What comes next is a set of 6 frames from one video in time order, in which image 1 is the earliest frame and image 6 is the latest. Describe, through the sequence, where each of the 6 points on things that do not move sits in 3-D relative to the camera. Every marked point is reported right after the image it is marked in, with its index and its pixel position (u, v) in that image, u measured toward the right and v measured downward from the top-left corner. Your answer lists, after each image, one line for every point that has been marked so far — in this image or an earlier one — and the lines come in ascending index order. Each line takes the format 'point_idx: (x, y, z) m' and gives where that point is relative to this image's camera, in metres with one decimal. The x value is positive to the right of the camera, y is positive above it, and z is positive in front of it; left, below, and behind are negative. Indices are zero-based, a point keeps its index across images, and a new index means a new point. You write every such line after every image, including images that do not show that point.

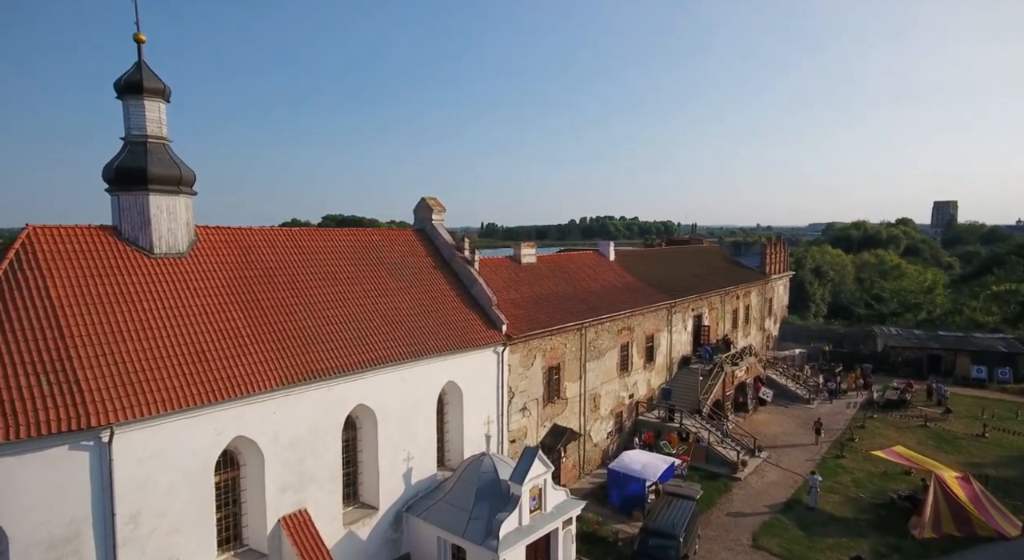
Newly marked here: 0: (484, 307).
0: (-0.9, -0.9, +19.7) m
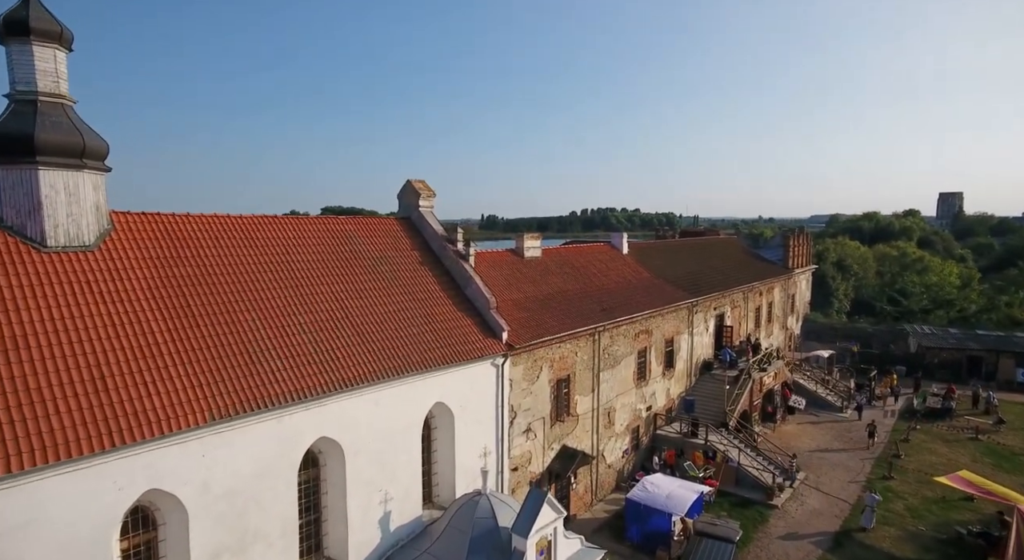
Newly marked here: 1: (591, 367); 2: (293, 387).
0: (-0.8, -0.8, +16.5) m
1: (+2.6, -2.8, +19.9) m
2: (-4.2, -2.0, +11.7) m
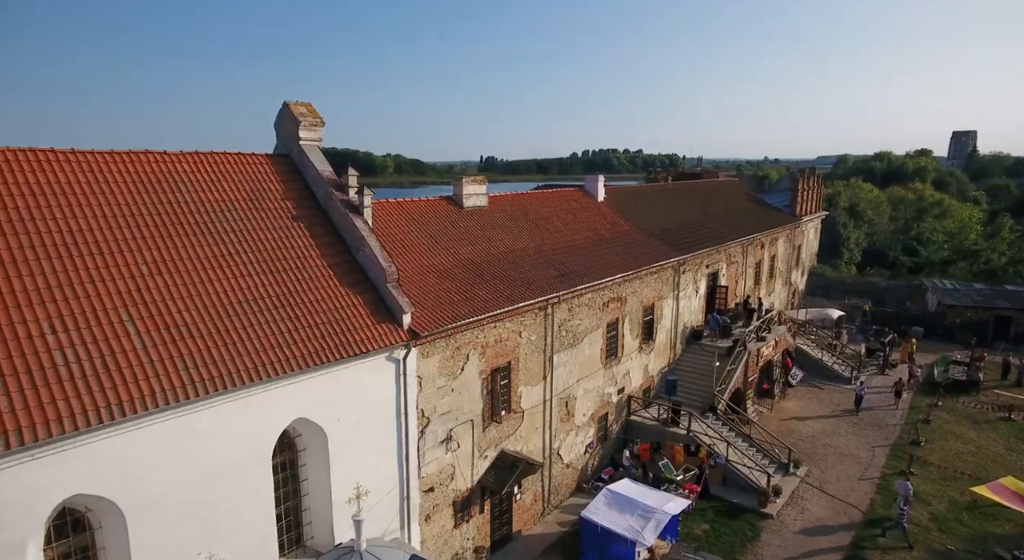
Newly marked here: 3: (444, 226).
0: (-2.7, -0.1, +12.1) m
1: (+0.8, -1.8, +15.7) m
2: (-6.0, -1.8, +7.4) m
3: (-1.8, +1.4, +16.1) m
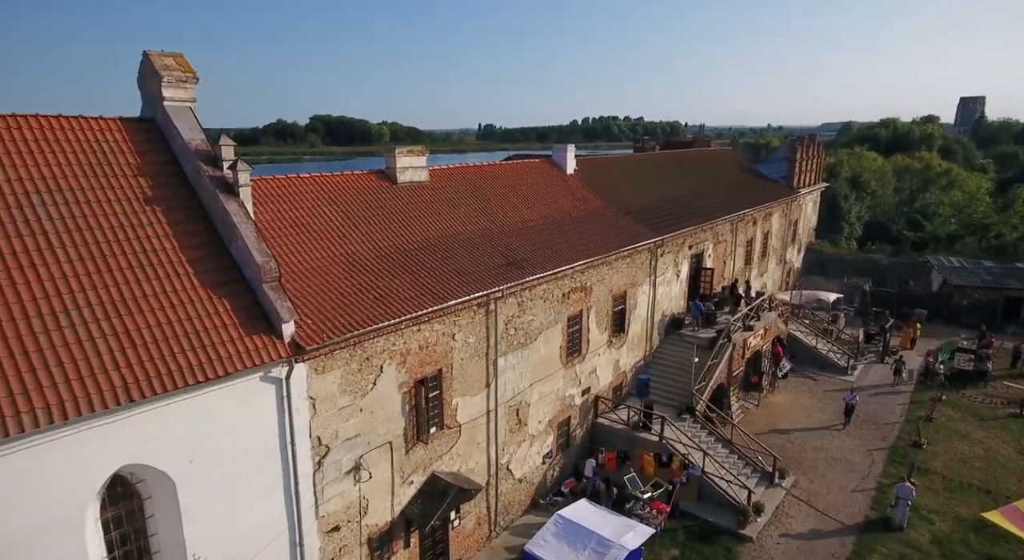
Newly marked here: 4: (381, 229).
0: (-4.1, -0.1, +9.6) m
1: (-0.6, -1.6, +13.3) m
2: (-7.4, -2.0, +5.1) m
3: (-3.2, +1.6, +13.6) m
4: (-2.8, +1.1, +13.1) m
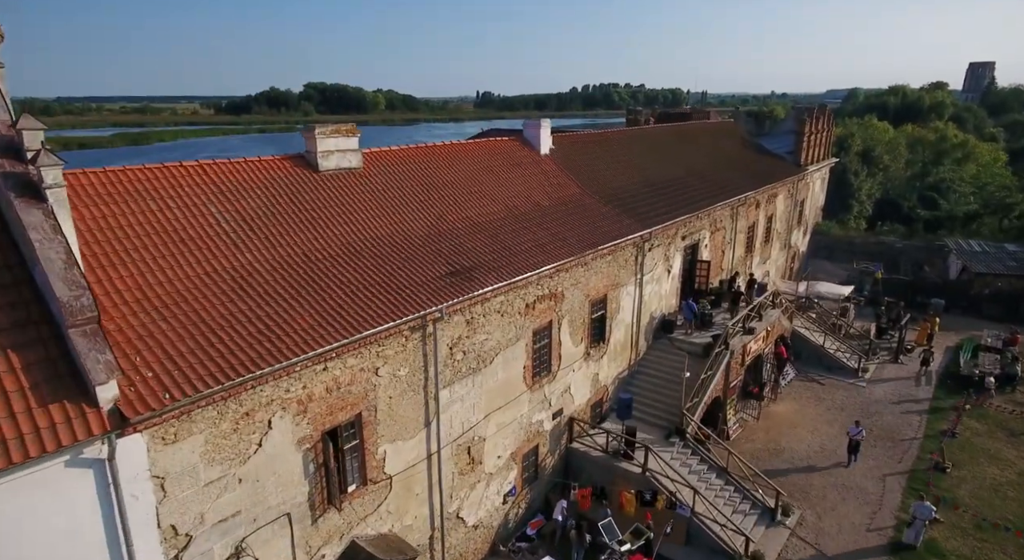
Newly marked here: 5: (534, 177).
0: (-5.0, -0.5, +6.9) m
1: (-1.6, -1.8, +10.7) m
2: (-8.4, -2.7, +2.5) m
3: (-4.2, +1.3, +10.8) m
4: (-3.8, +0.8, +10.4) m
5: (+0.5, +2.7, +16.1) m
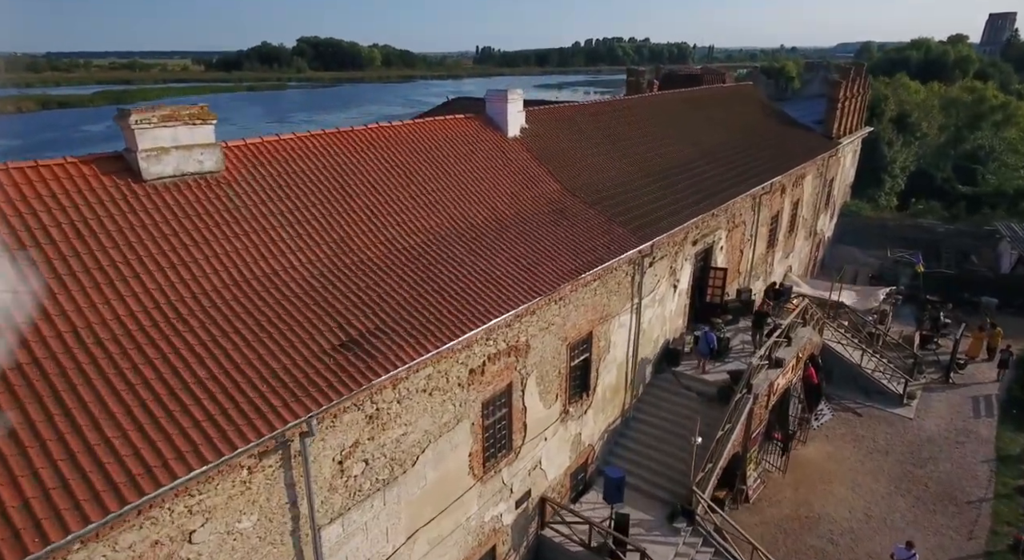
0: (-6.0, -1.7, +2.9) m
1: (-2.5, -2.8, +6.8) m
2: (-9.3, -4.2, -1.4) m
3: (-5.1, +0.4, +6.6) m
4: (-4.7, -0.2, +6.3) m
5: (-0.4, +2.2, +11.9) m
